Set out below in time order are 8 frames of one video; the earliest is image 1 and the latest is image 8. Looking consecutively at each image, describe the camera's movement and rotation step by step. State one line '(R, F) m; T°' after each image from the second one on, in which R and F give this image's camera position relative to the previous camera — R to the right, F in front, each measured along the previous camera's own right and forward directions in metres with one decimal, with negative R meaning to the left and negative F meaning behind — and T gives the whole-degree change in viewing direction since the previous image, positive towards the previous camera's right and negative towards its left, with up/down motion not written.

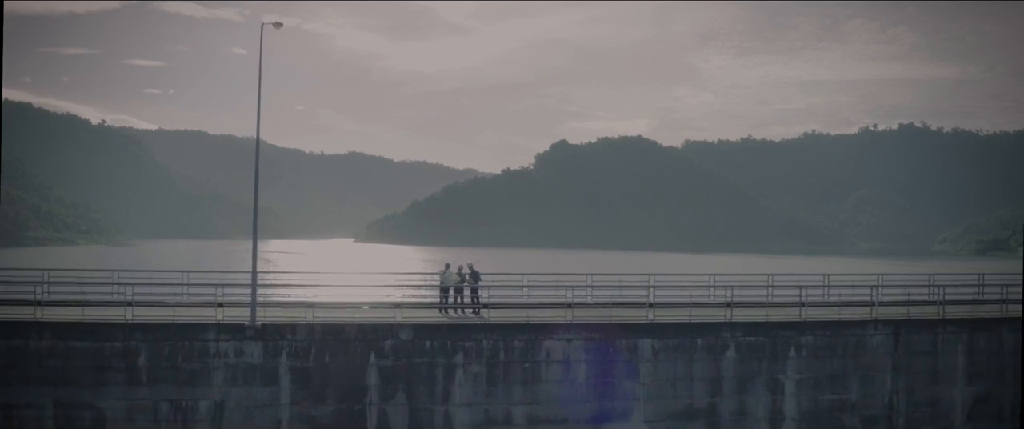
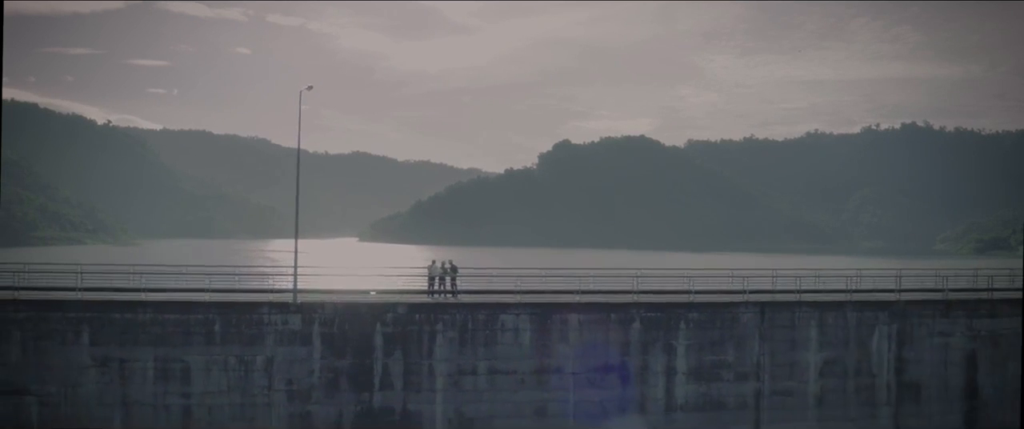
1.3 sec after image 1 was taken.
(+0.7, -4.2) m; 0°
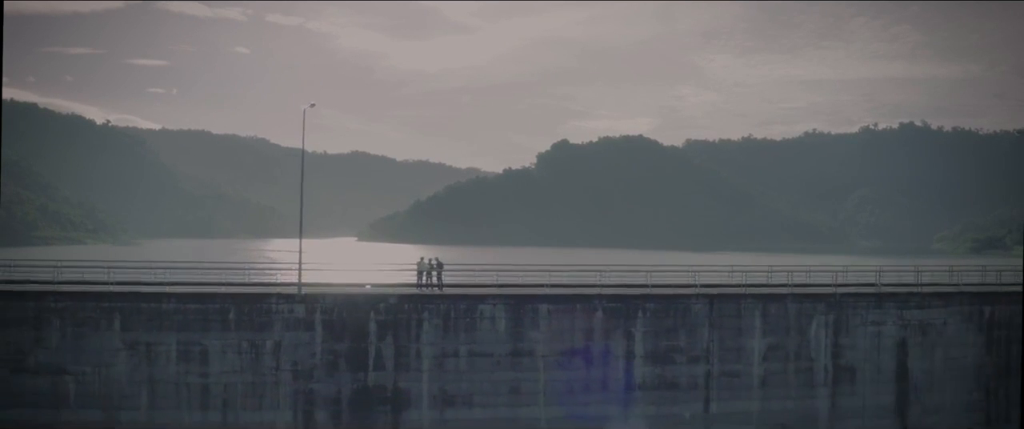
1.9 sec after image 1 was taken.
(+0.5, -2.1) m; 0°
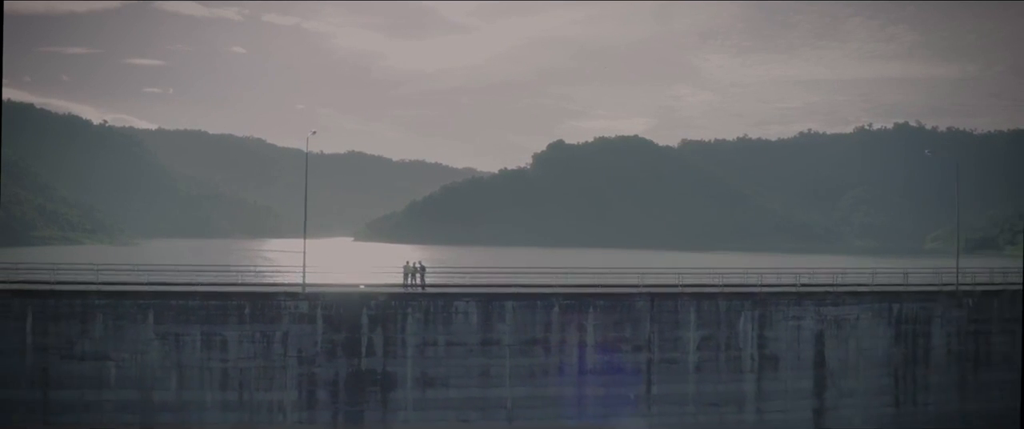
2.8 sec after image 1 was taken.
(+0.7, -3.2) m; 0°
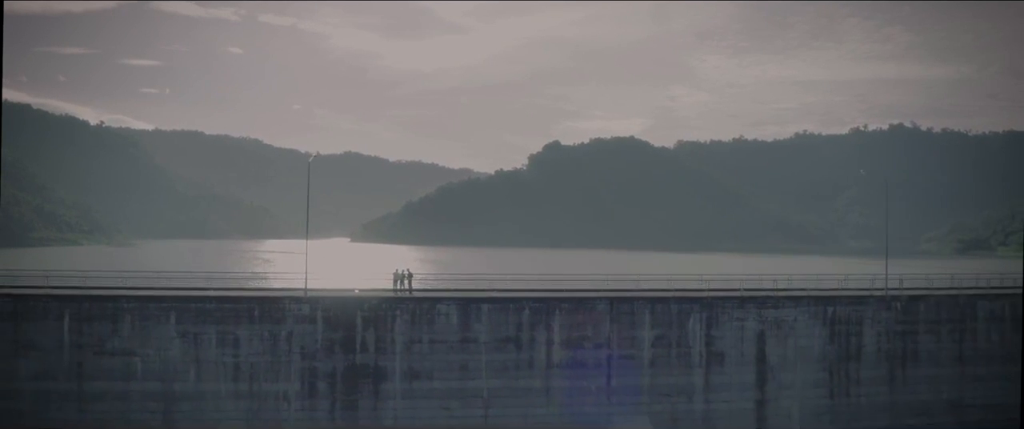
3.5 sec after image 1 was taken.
(+0.6, -2.9) m; 0°
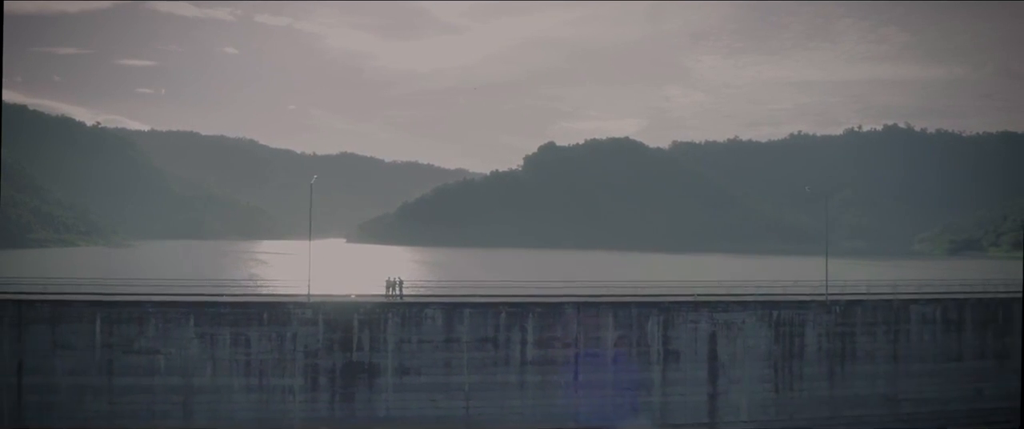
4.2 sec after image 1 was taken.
(+0.6, -3.2) m; 0°
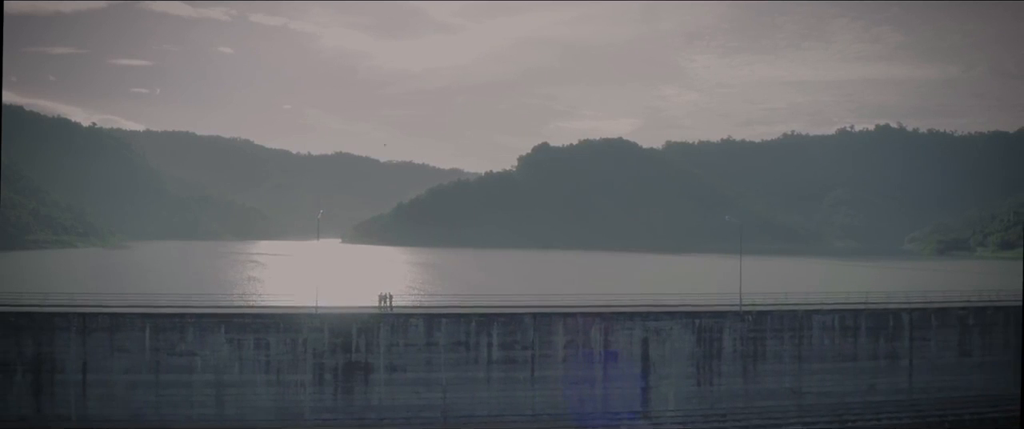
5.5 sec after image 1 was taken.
(+1.1, -6.4) m; 0°
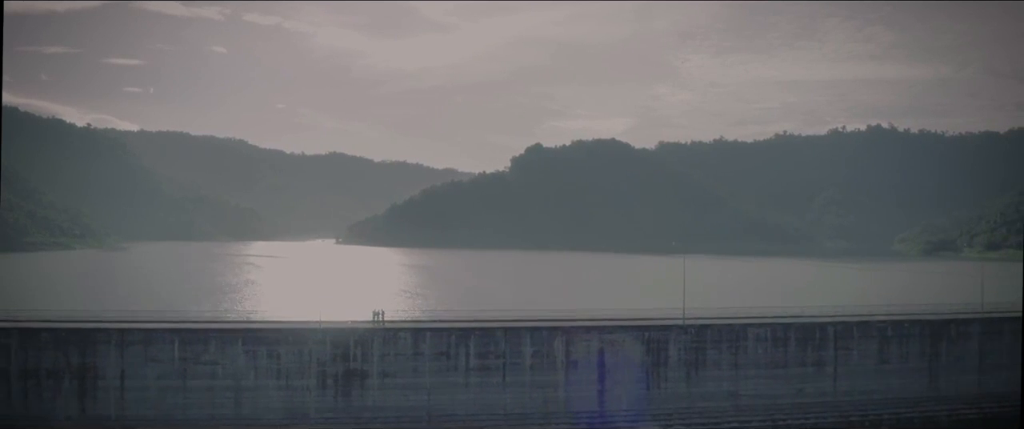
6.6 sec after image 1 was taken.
(+1.0, -5.8) m; 0°
